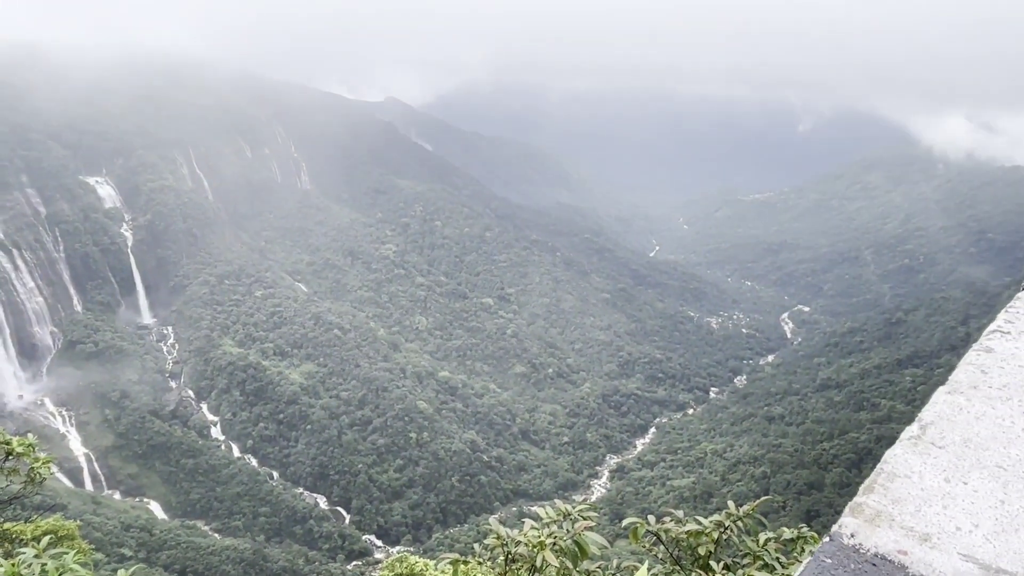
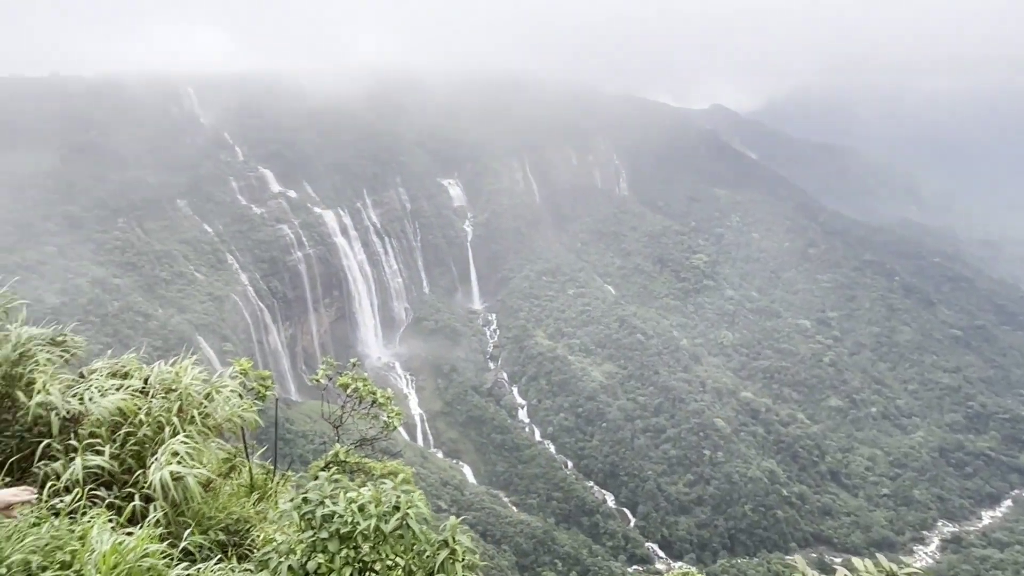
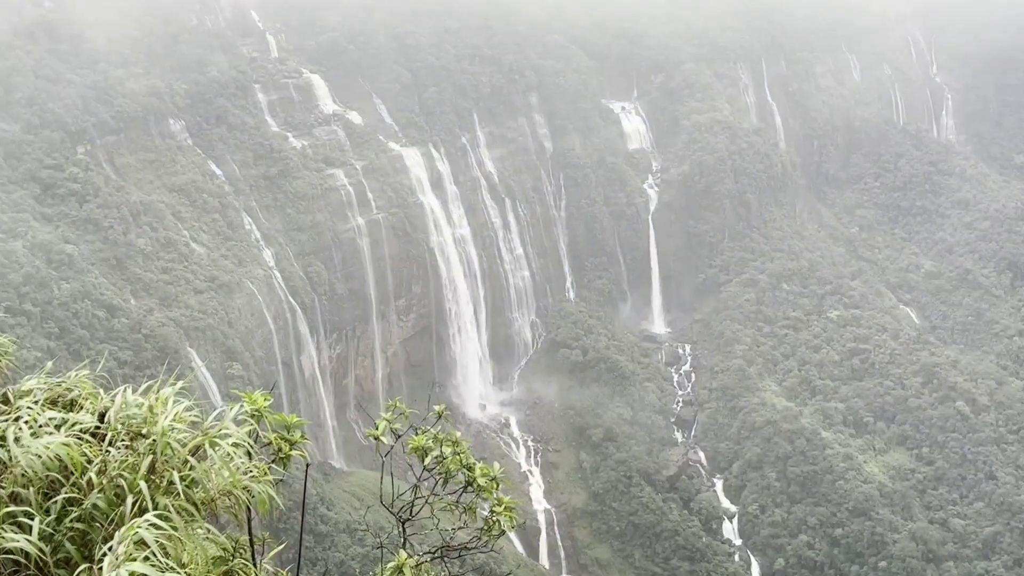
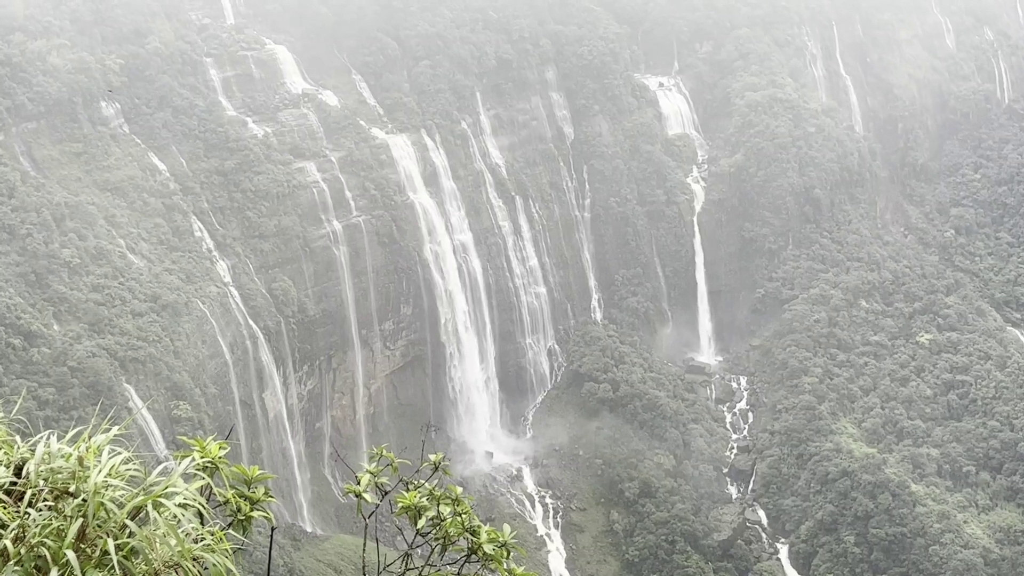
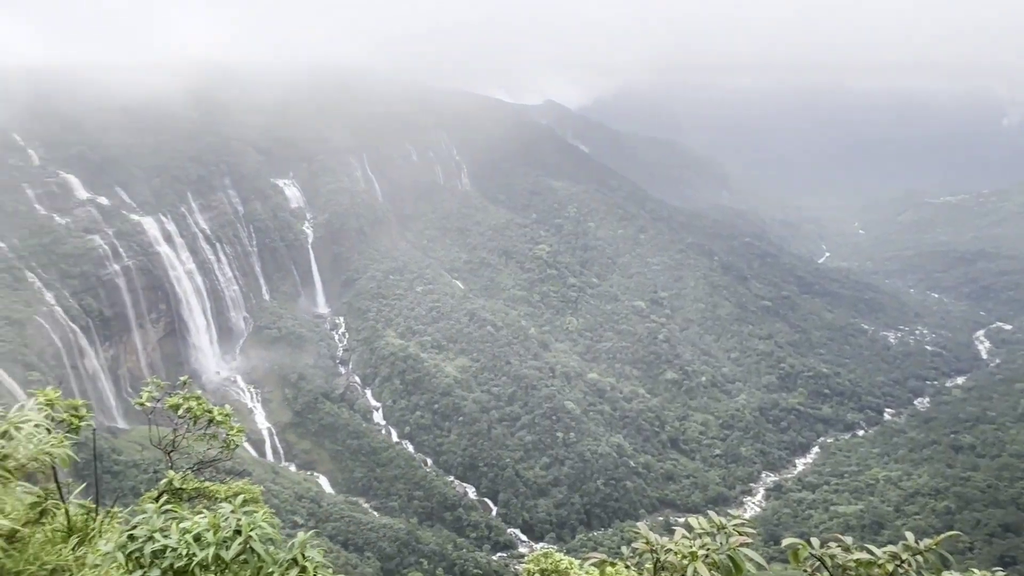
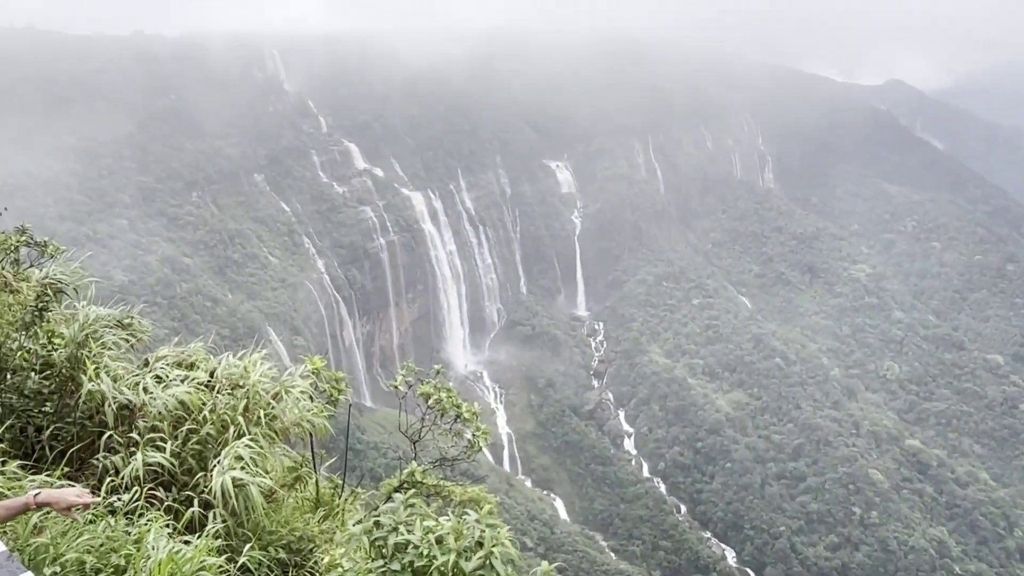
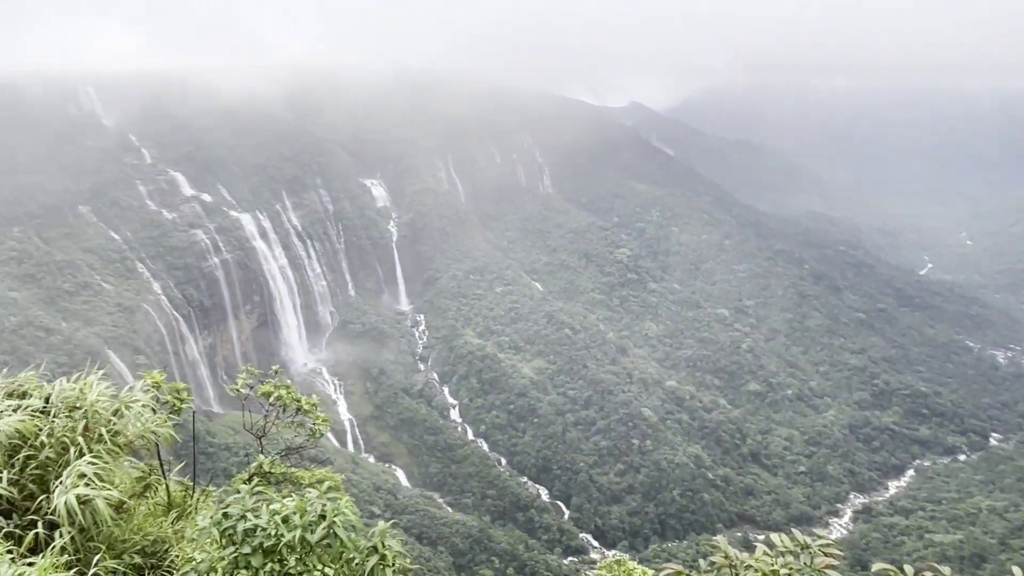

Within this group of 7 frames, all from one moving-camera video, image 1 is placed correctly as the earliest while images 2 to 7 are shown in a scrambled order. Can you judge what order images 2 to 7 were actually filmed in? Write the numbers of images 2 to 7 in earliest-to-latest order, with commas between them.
5, 7, 2, 6, 3, 4
